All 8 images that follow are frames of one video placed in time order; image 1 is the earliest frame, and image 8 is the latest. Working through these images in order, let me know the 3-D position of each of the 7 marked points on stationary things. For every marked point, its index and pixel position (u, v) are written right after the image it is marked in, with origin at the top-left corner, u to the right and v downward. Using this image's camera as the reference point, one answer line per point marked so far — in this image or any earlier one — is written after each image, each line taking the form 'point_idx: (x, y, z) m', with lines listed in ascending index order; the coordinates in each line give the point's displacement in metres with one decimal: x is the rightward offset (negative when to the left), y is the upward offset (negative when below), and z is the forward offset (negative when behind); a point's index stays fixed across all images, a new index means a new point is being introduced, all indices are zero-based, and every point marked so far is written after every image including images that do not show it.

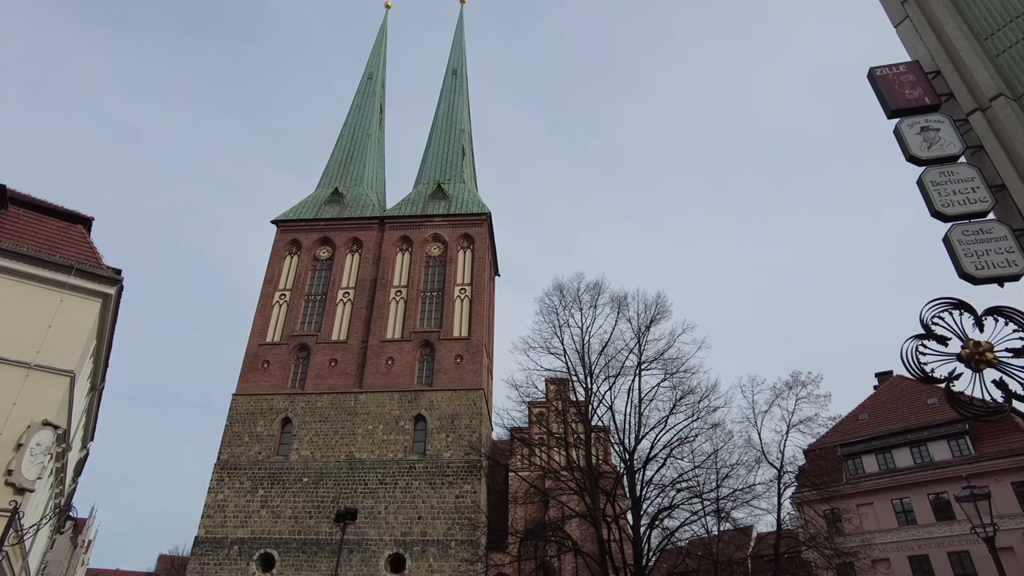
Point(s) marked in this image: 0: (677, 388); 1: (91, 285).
0: (+4.8, -2.9, +18.6) m
1: (-8.4, +0.1, +12.8) m
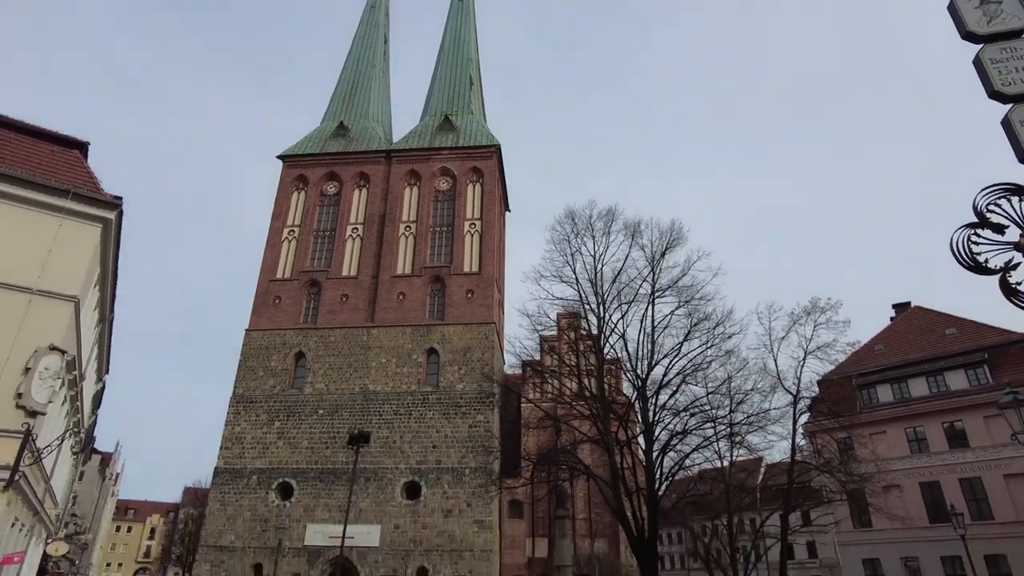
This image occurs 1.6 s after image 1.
0: (+5.2, -0.8, +18.2) m
1: (-8.2, +1.5, +12.4) m
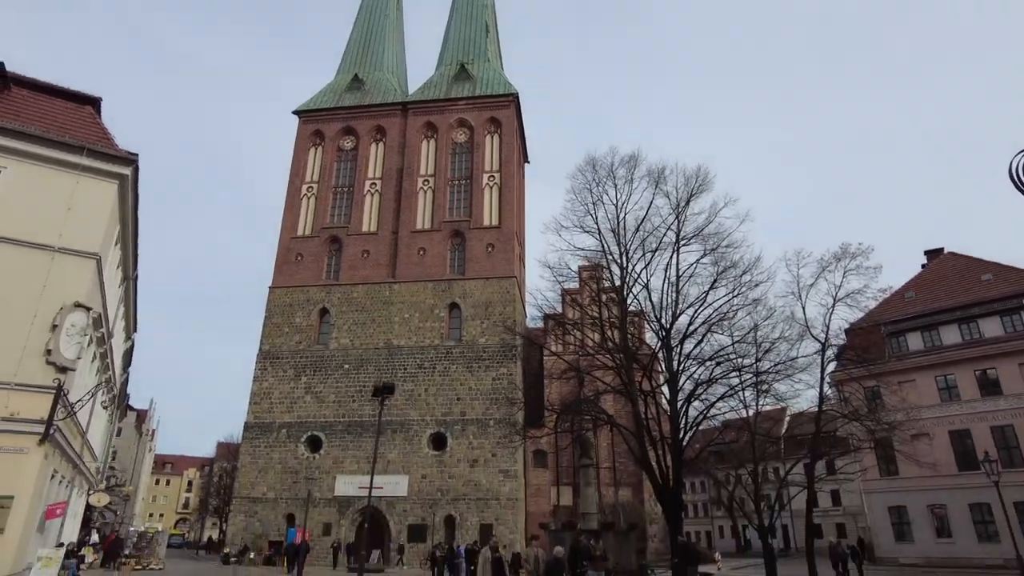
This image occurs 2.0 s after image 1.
0: (+5.8, +0.7, +17.8) m
1: (-7.8, +2.4, +12.3) m
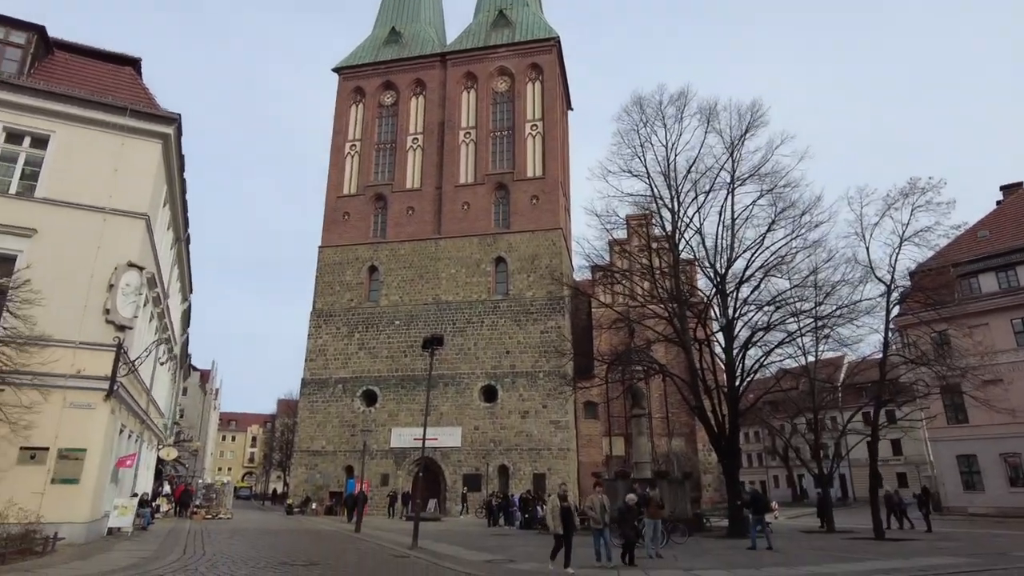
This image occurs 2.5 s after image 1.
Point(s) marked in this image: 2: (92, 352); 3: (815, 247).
0: (+7.0, +2.2, +16.9) m
1: (-7.0, +3.1, +12.4) m
2: (-7.1, -1.1, +10.8) m
3: (+8.0, +1.1, +17.0) m
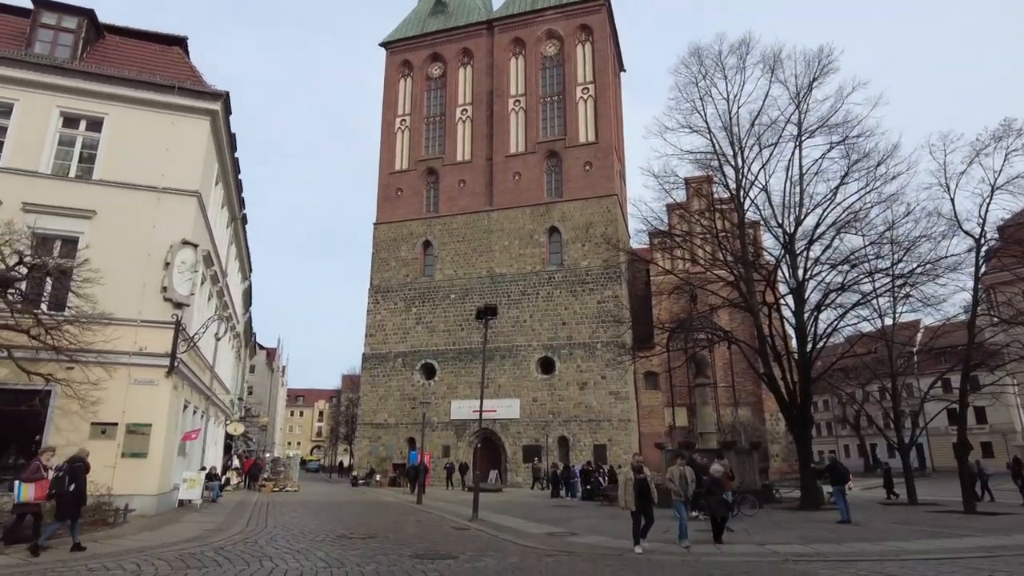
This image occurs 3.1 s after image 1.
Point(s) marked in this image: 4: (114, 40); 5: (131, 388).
0: (+8.3, +3.3, +15.7) m
1: (-6.1, +3.6, +12.4) m
2: (-6.2, -0.7, +11.0) m
3: (+9.4, +2.1, +15.7) m
4: (-8.2, +5.1, +13.2) m
5: (-6.3, -1.7, +10.6) m
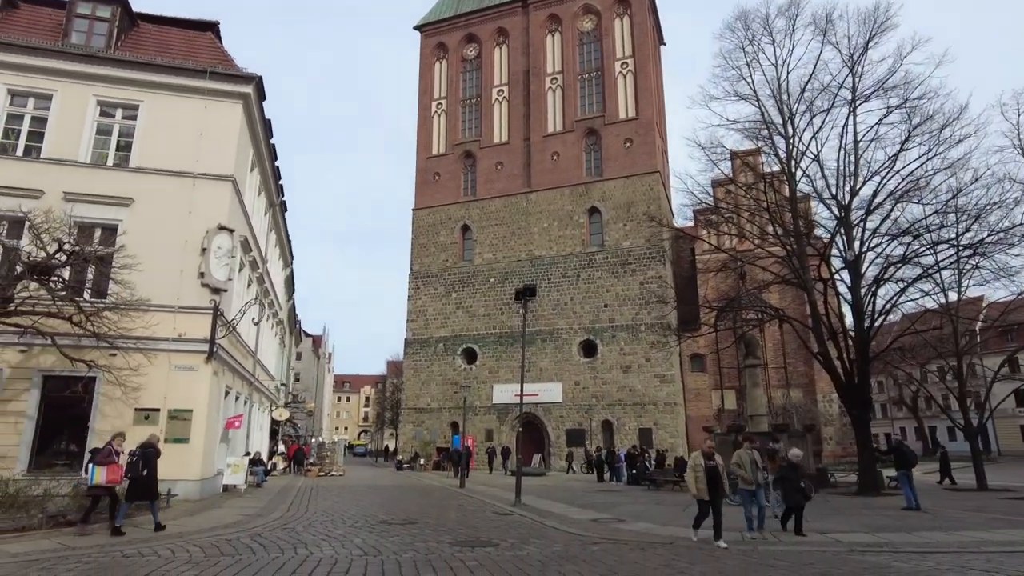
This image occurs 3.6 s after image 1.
0: (+9.2, +3.9, +14.7) m
1: (-5.4, +3.9, +12.3) m
2: (-5.5, -0.5, +11.0) m
3: (+10.3, +2.8, +14.6) m
4: (-7.5, +5.4, +13.2) m
5: (-5.6, -1.4, +10.6) m
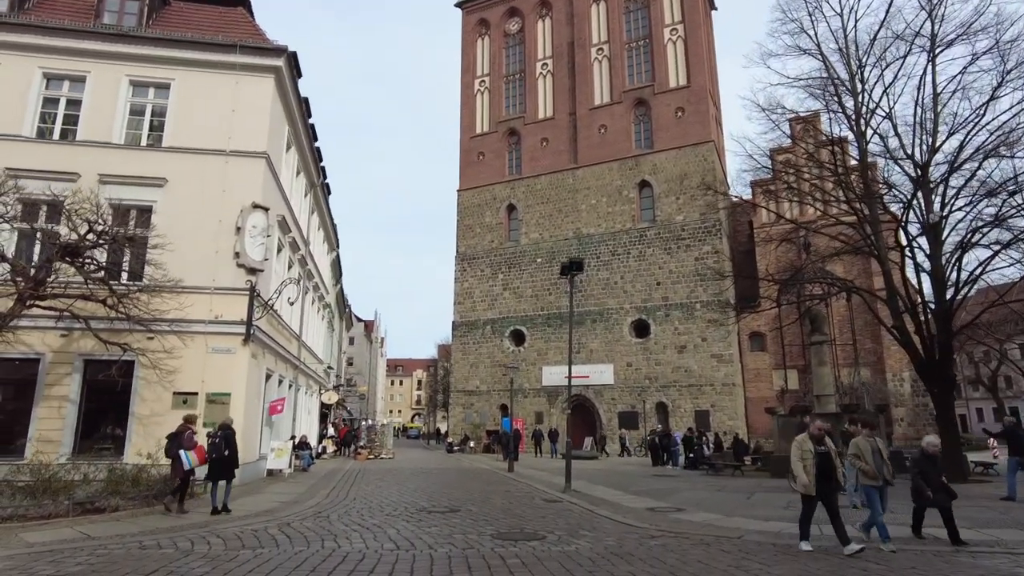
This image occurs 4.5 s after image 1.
0: (+10.0, +4.6, +13.1) m
1: (-4.7, +4.2, +11.9) m
2: (-4.8, -0.1, +10.7) m
3: (+11.2, +3.5, +13.0) m
4: (-6.7, +5.7, +12.9) m
5: (-4.9, -1.1, +10.4) m
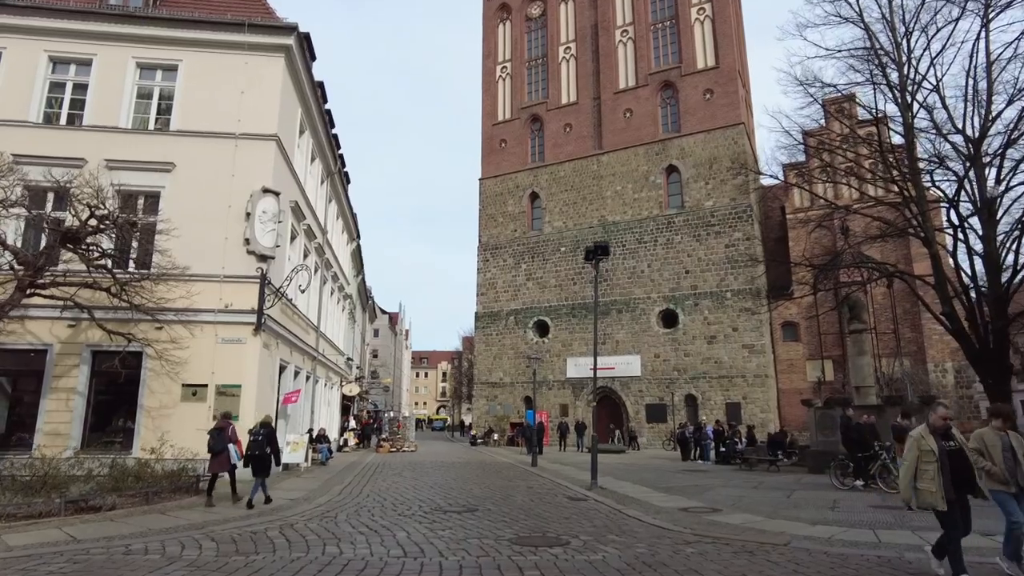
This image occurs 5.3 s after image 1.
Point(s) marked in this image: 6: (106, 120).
0: (+10.4, +4.9, +12.1) m
1: (-4.3, +4.4, +11.4) m
2: (-4.4, +0.1, +10.3) m
3: (+11.5, +3.9, +11.9) m
4: (-6.4, +5.9, +12.5) m
5: (-4.6, -0.9, +10.0) m
6: (-6.8, +2.8, +10.8) m
